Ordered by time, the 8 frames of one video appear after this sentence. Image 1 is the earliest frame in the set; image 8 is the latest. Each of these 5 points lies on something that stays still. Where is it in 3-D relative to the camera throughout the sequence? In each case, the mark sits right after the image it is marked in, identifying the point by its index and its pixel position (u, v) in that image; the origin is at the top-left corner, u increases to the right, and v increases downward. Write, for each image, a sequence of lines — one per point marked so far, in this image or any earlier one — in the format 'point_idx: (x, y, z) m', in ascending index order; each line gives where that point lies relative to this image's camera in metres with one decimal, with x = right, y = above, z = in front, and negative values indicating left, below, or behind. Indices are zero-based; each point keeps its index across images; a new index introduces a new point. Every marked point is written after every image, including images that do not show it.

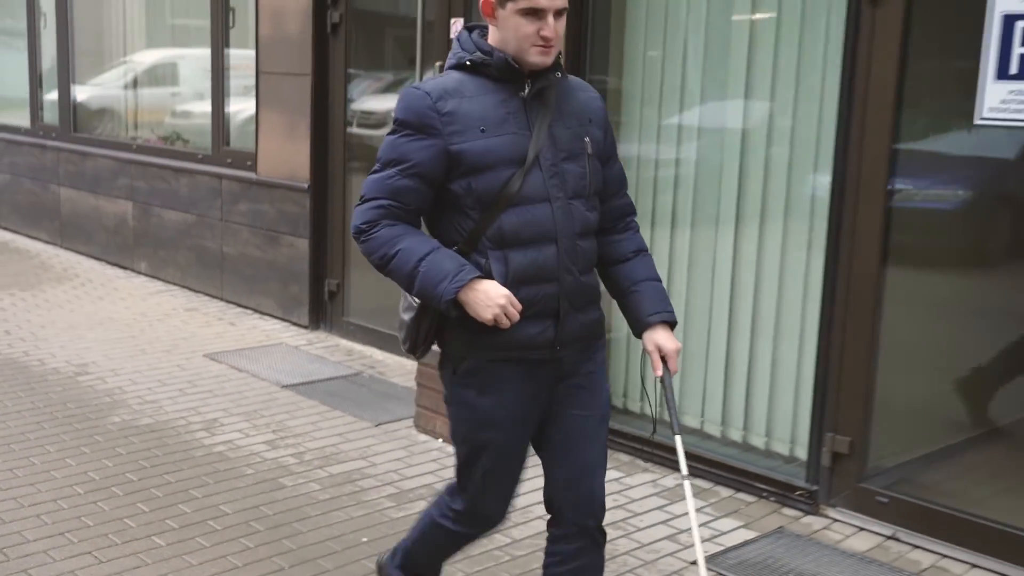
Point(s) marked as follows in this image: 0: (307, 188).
0: (-1.3, +0.6, +7.0) m
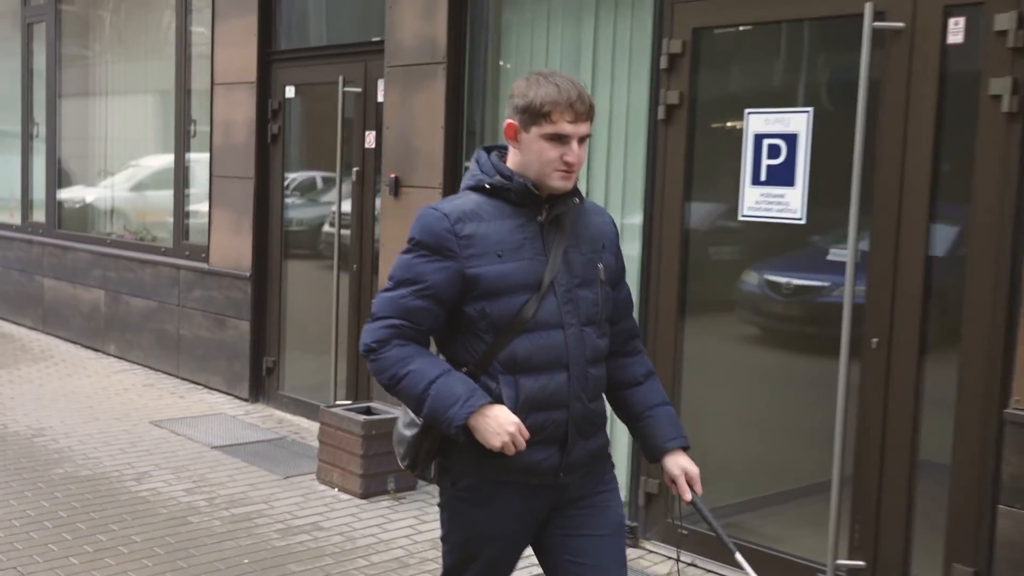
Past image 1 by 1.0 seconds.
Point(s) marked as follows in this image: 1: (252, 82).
0: (-1.9, +0.1, +7.9) m
1: (-1.8, +1.4, +7.8) m
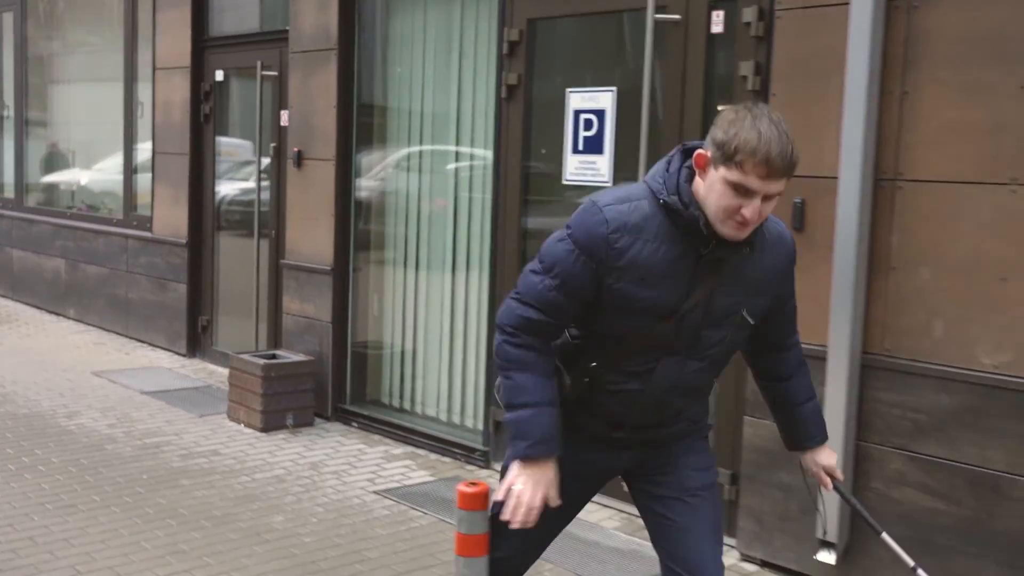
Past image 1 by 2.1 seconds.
0: (-2.5, +0.3, +8.7) m
1: (-2.5, +1.7, +8.6) m
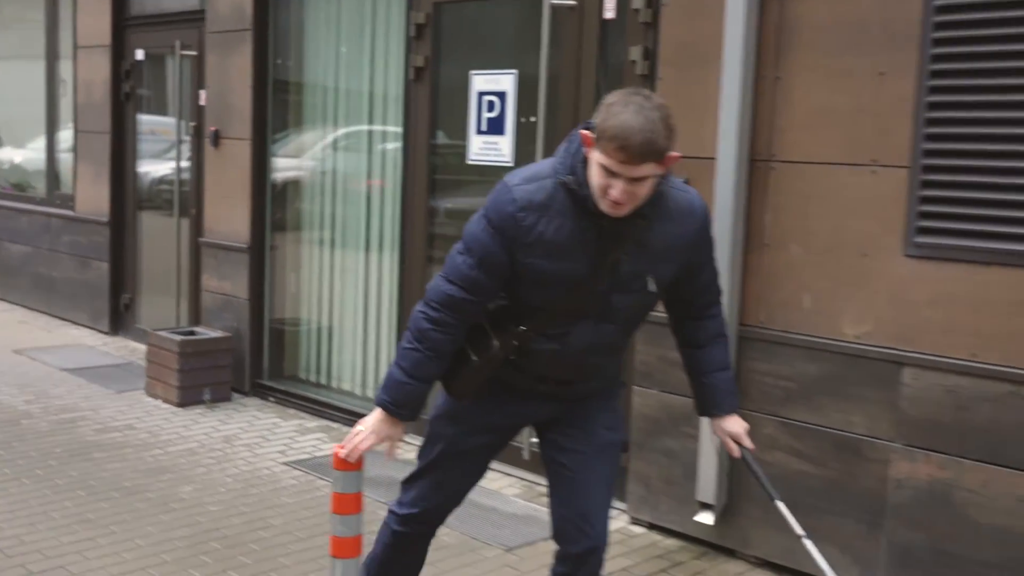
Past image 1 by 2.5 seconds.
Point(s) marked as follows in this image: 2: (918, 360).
0: (-3.2, +0.5, +8.8) m
1: (-3.1, +1.9, +8.6) m
2: (+1.4, -0.3, +4.0) m
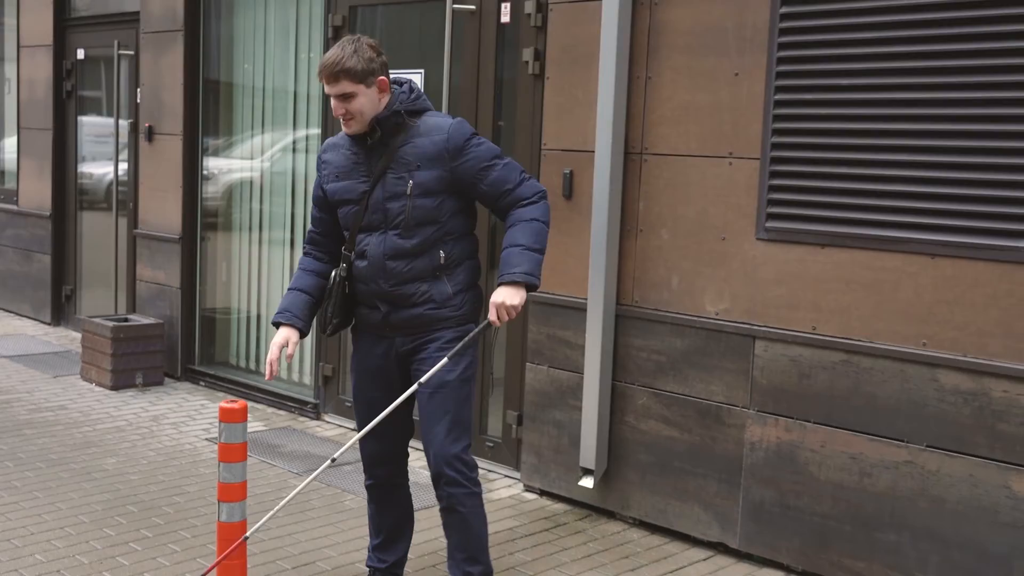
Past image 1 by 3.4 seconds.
0: (-3.7, +0.6, +9.1) m
1: (-3.7, +1.9, +8.9) m
2: (+1.0, -0.2, +4.4) m
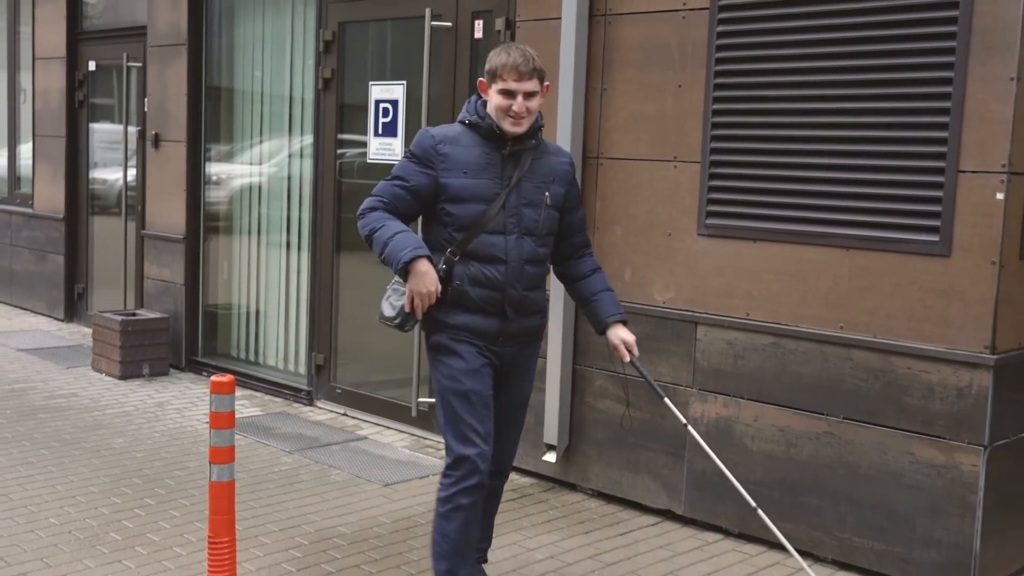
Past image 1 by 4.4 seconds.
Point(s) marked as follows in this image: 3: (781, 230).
0: (-3.8, +0.6, +9.6) m
1: (-3.8, +1.9, +9.5) m
2: (+0.9, -0.1, +4.9) m
3: (+1.1, +0.2, +4.6) m
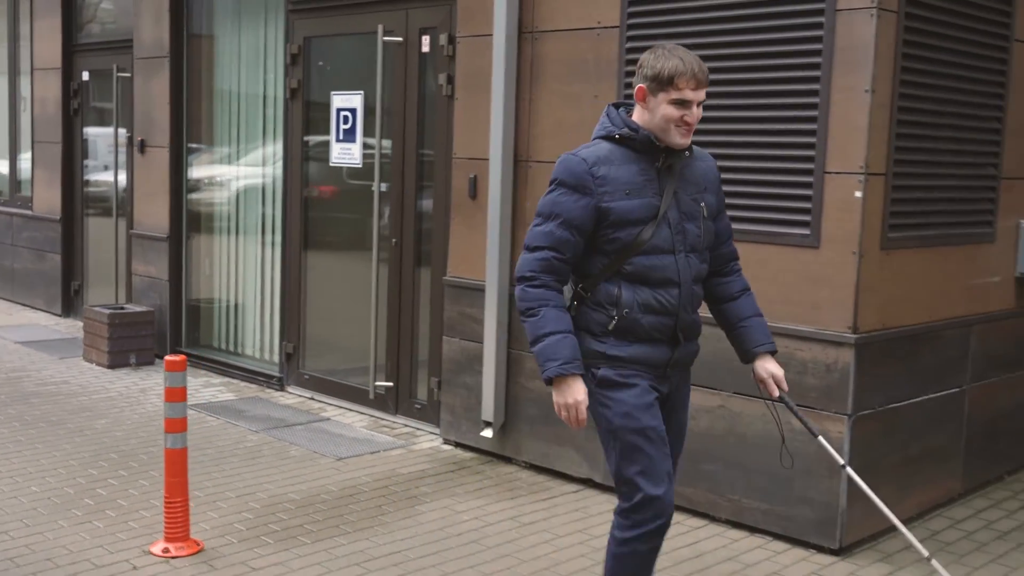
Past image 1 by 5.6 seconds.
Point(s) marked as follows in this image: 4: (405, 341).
0: (-4.1, +0.6, +10.2) m
1: (-4.1, +2.0, +10.1) m
2: (+0.5, -0.1, +5.4) m
3: (+0.8, +0.3, +5.2) m
4: (-0.6, -0.3, +6.7) m
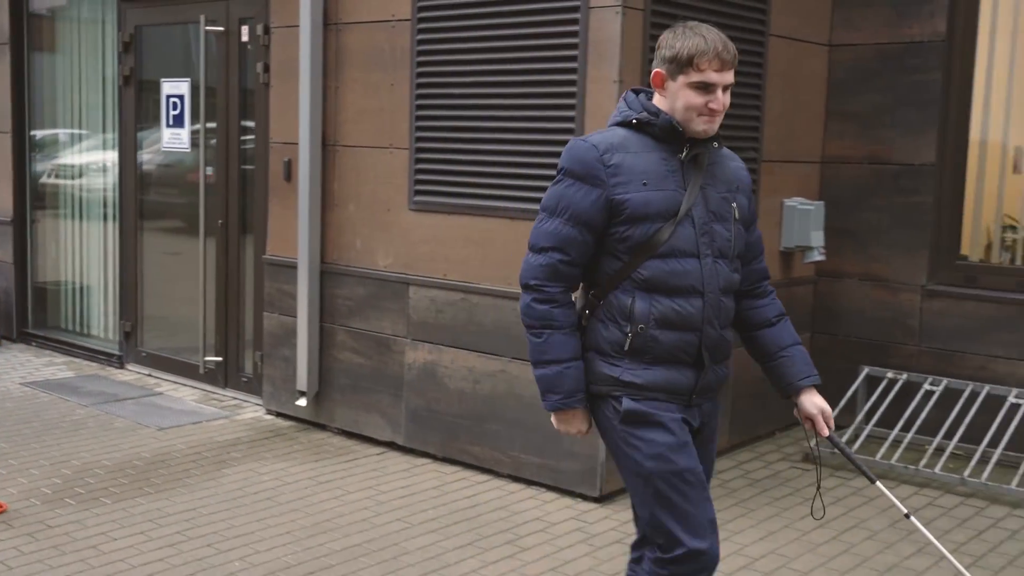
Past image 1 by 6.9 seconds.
0: (-5.5, +0.8, +10.2) m
1: (-5.4, +2.1, +10.1) m
2: (-0.5, 0.0, +5.9) m
3: (-0.2, +0.4, +5.6) m
4: (-1.8, -0.2, +7.1) m
